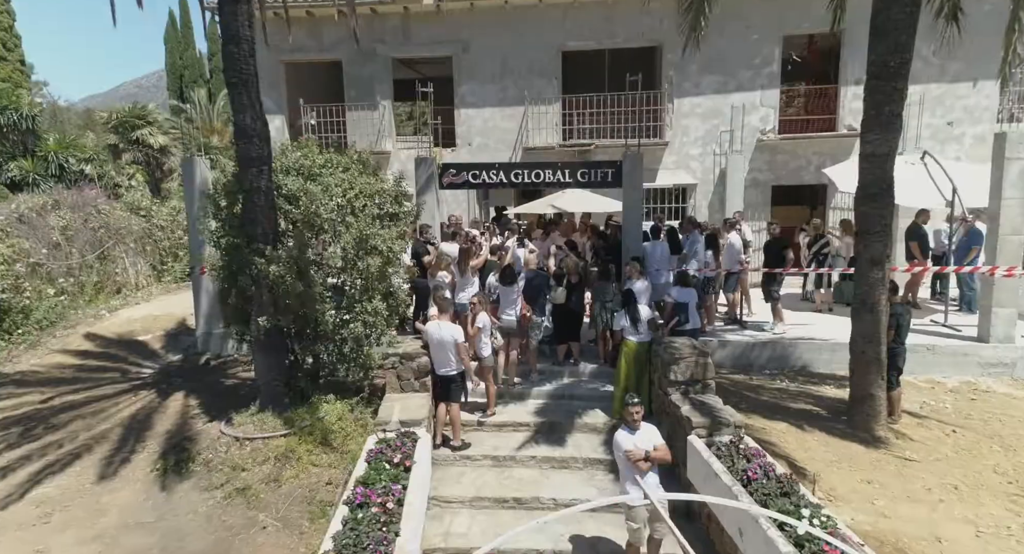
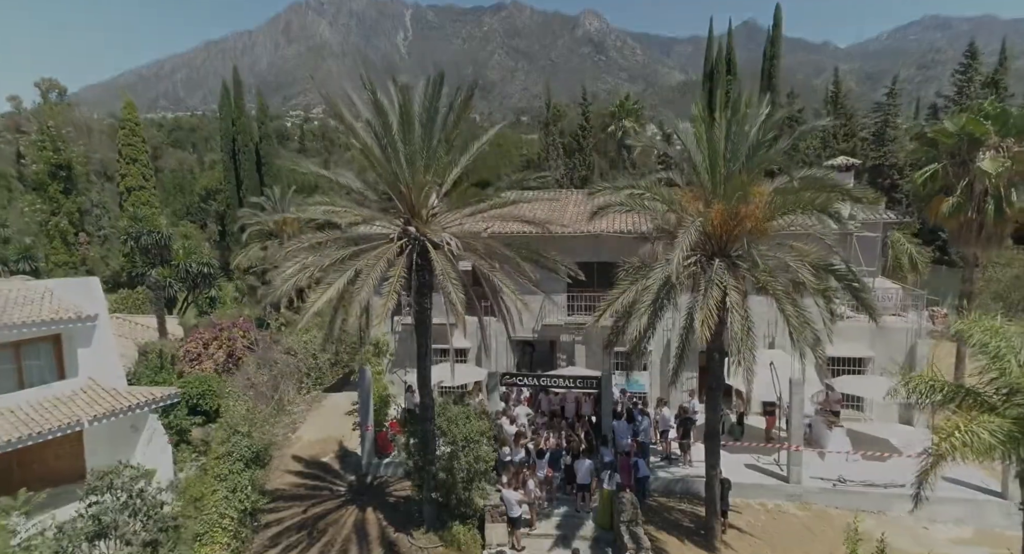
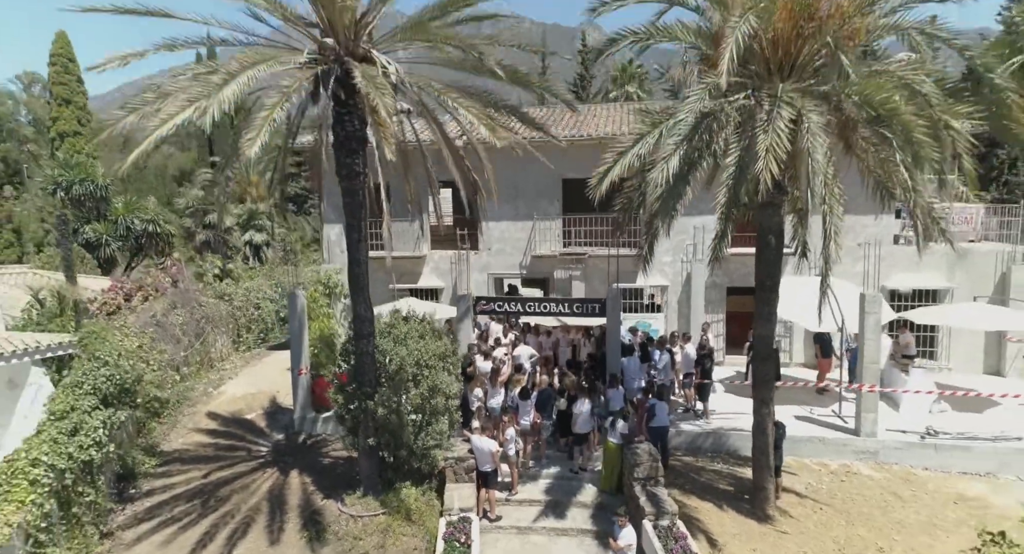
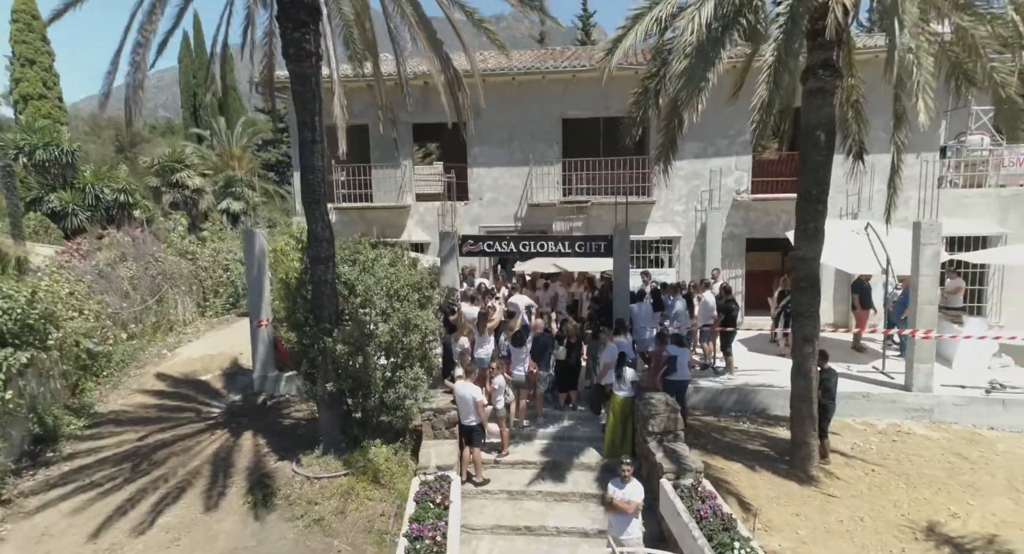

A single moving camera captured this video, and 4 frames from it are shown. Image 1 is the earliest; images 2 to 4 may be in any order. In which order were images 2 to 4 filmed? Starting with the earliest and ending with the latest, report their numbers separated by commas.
4, 3, 2
